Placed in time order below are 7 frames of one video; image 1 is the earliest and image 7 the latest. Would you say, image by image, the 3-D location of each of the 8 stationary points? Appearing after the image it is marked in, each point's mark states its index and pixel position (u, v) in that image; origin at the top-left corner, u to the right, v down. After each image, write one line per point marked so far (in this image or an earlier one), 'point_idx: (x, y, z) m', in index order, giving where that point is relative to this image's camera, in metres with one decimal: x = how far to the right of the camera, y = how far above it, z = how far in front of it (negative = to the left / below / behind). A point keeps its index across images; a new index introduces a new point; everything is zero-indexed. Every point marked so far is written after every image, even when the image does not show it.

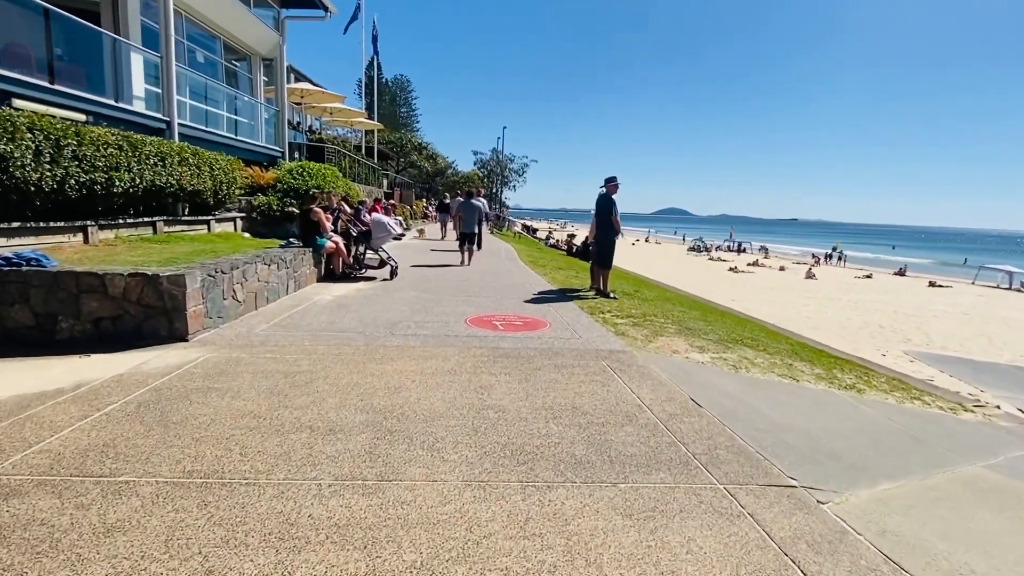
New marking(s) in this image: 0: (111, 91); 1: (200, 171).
0: (-7.7, +3.8, +10.9) m
1: (-6.1, +2.3, +11.1) m
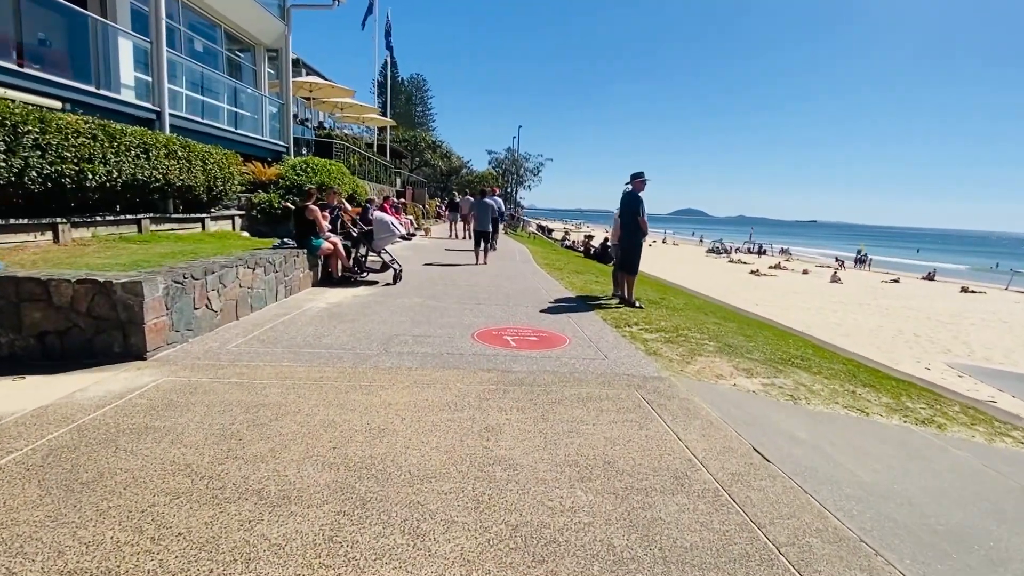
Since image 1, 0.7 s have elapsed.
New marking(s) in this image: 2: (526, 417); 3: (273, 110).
0: (-7.4, +3.7, +10.1) m
1: (-5.8, +2.2, +10.3) m
2: (+0.1, -0.9, +3.9) m
3: (-7.1, +5.3, +16.9) m
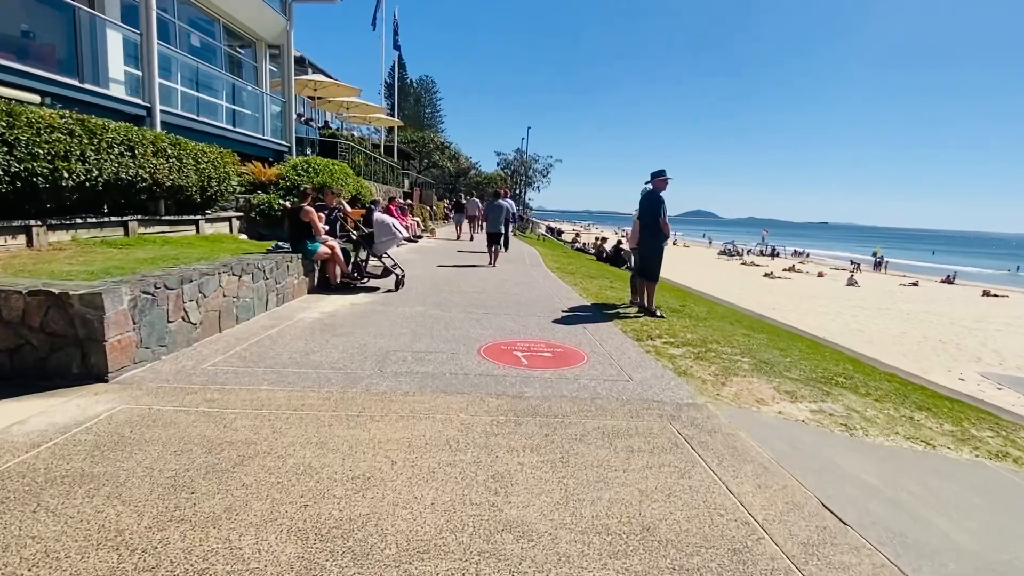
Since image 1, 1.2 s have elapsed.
0: (-7.2, +3.6, +9.6) m
1: (-5.6, +2.1, +9.7) m
2: (+0.2, -1.0, +3.3) m
3: (-6.8, +5.2, +16.4) m
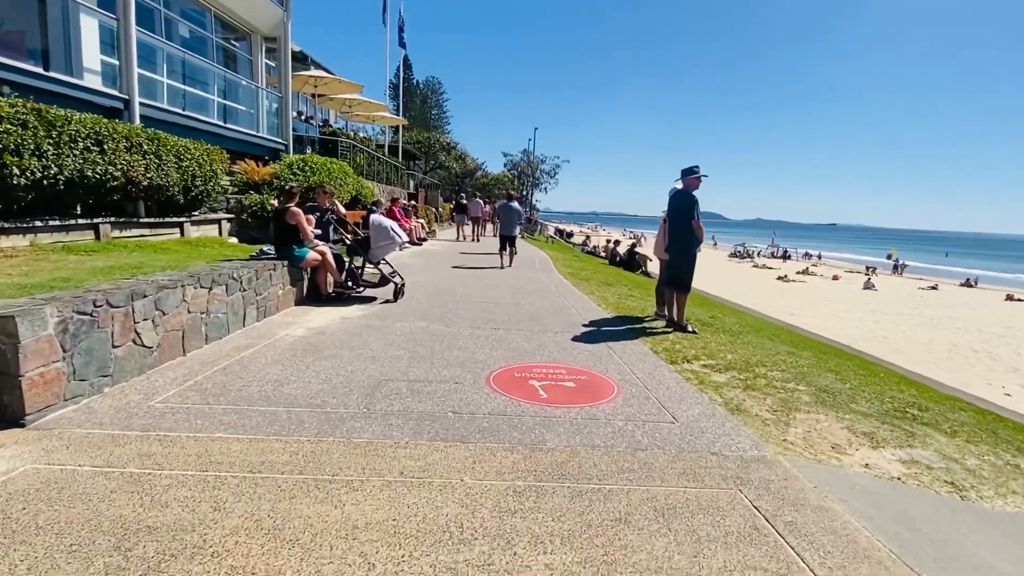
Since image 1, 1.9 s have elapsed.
0: (-7.0, +3.5, +8.7) m
1: (-5.5, +2.0, +8.9) m
2: (+0.3, -1.1, +2.3) m
3: (-6.6, +5.0, +15.6) m
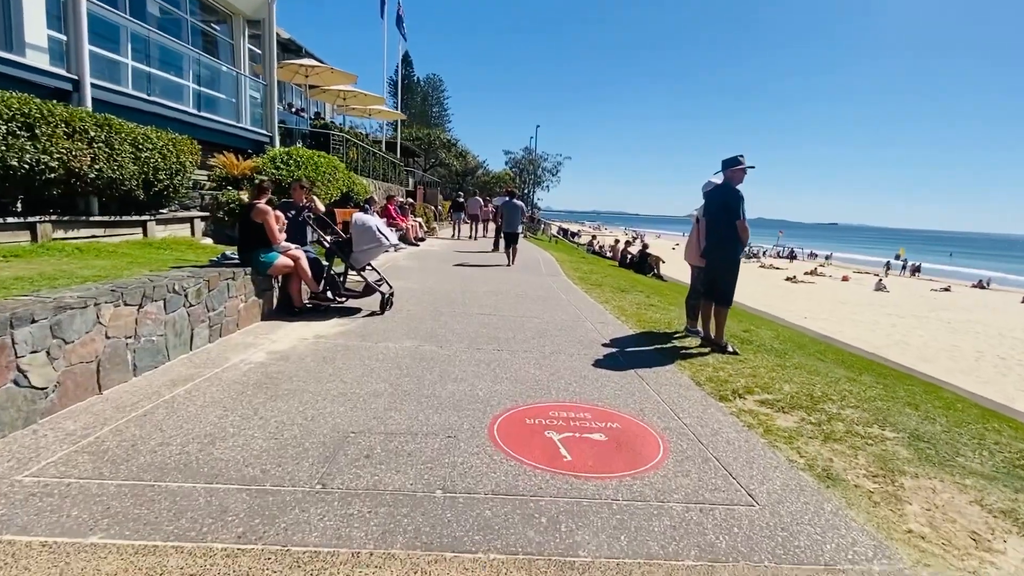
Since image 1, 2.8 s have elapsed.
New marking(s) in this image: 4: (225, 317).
0: (-6.9, +3.4, +7.6) m
1: (-5.4, +1.9, +7.7) m
2: (+0.3, -1.3, +1.2) m
3: (-6.5, +4.9, +14.4) m
4: (-2.8, -0.3, +5.6) m
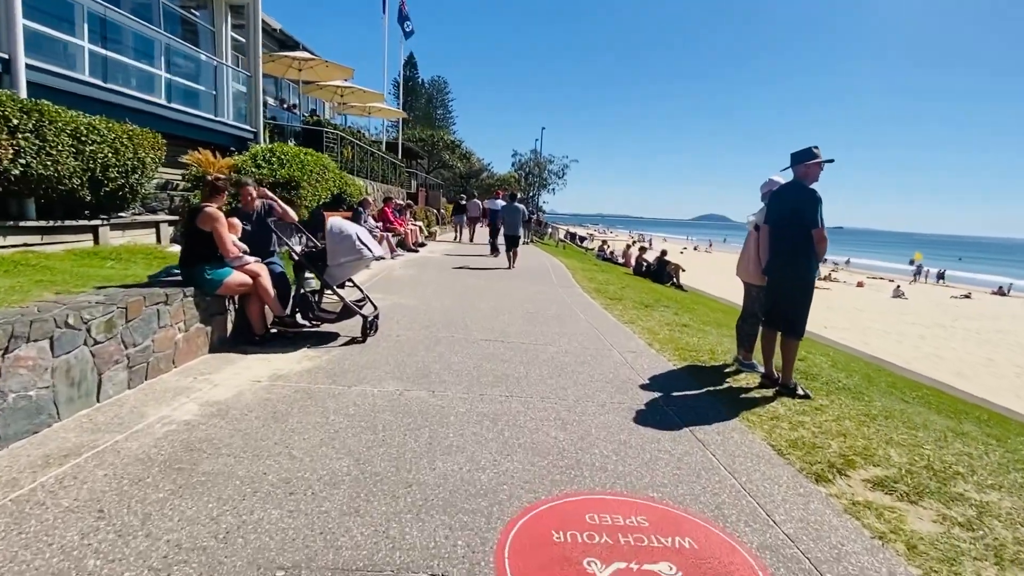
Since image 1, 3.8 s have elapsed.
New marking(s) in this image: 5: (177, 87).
0: (-6.8, +3.2, +6.3) m
1: (-5.3, +1.7, +6.5) m
2: (+0.4, -1.5, -0.1) m
3: (-6.3, +4.7, +13.2) m
4: (-2.7, -0.5, +4.3) m
5: (-6.5, +4.0, +11.2) m
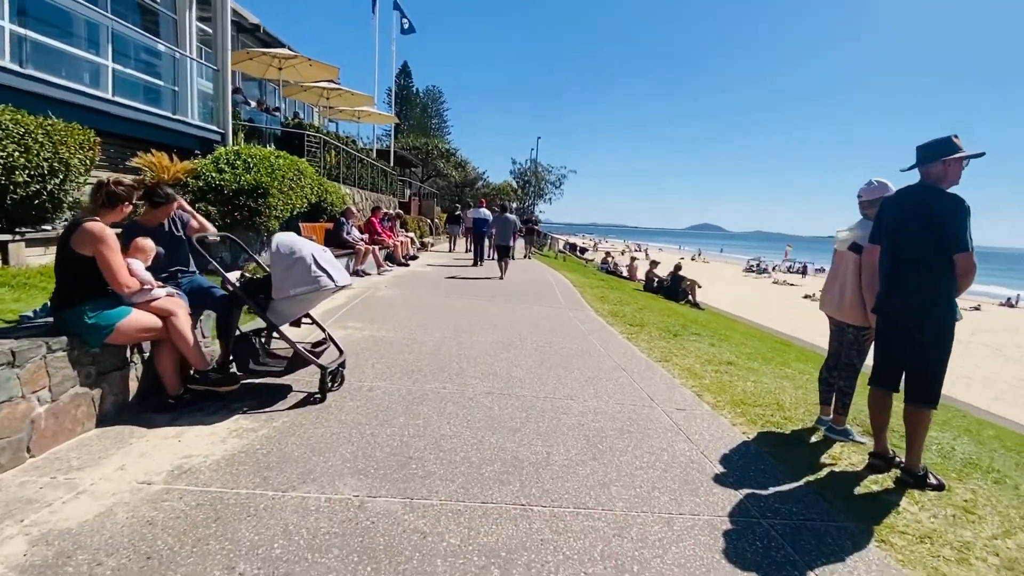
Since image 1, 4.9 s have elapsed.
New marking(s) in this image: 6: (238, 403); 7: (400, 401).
0: (-6.7, +2.8, +4.9) m
1: (-5.2, +1.3, +5.0) m
2: (+0.5, -1.7, -1.6) m
3: (-6.3, +4.3, +11.8) m
4: (-2.6, -0.7, +2.8) m
5: (-6.5, +3.6, +9.8) m
6: (-1.9, -0.8, +4.1) m
7: (-0.8, -0.8, +4.3) m
